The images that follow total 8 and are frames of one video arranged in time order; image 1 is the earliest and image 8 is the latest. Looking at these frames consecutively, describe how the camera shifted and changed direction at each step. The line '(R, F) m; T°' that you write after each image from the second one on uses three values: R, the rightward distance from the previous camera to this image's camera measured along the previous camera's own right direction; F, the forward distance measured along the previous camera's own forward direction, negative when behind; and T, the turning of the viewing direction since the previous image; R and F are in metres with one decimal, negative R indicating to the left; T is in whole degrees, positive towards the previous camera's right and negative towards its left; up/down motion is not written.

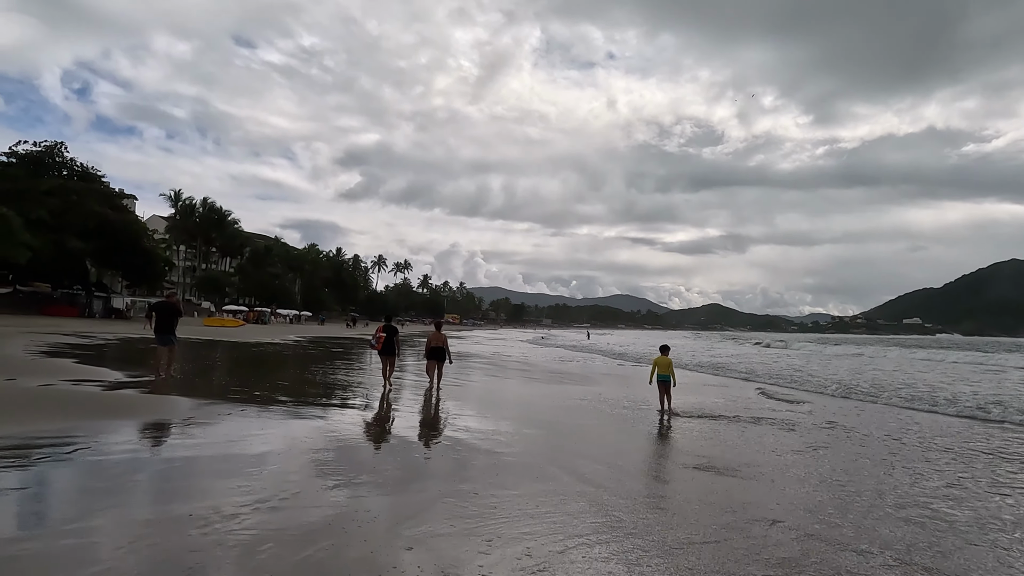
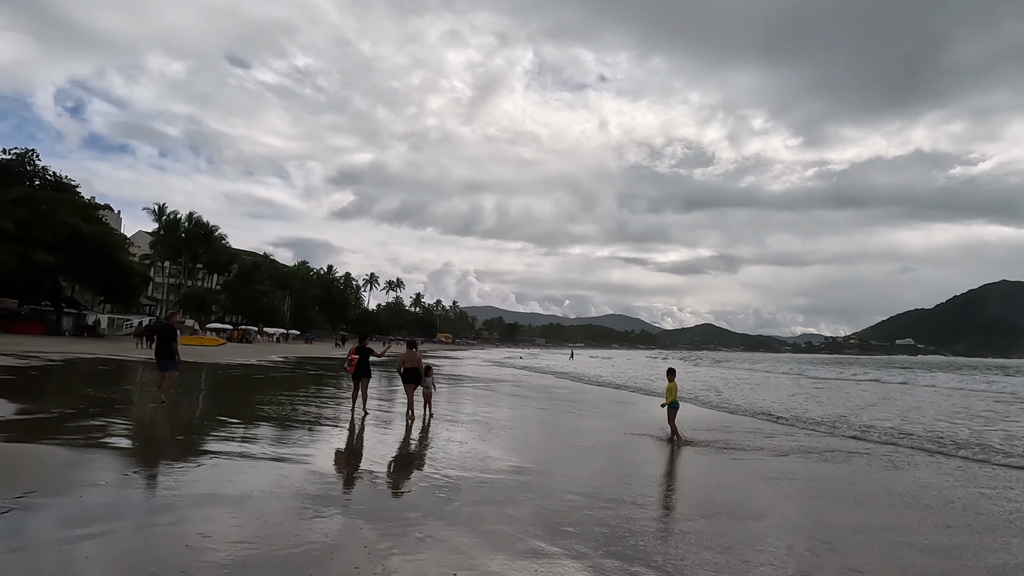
(-0.1, +0.6) m; +1°
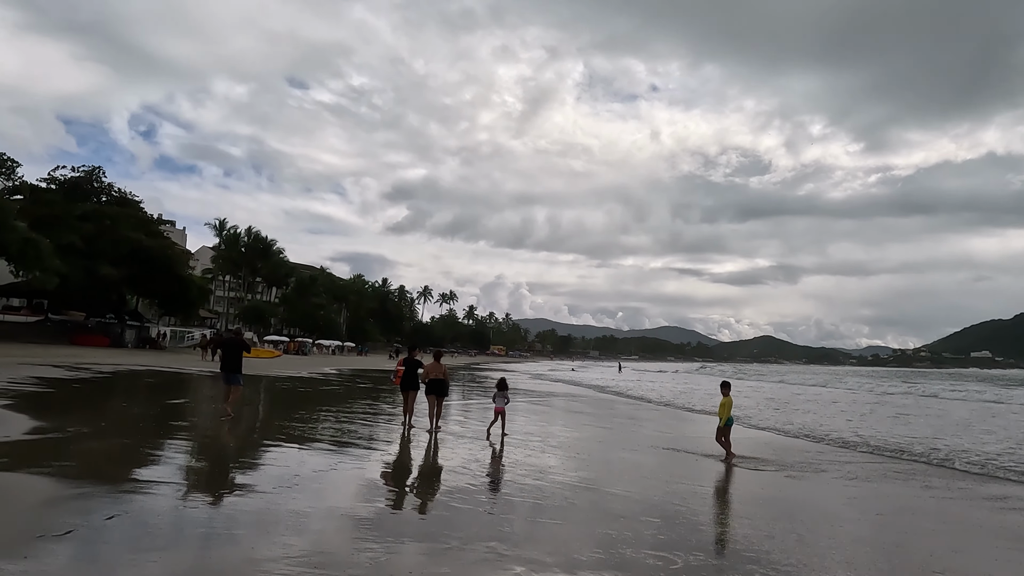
(-0.1, +0.4) m; -5°
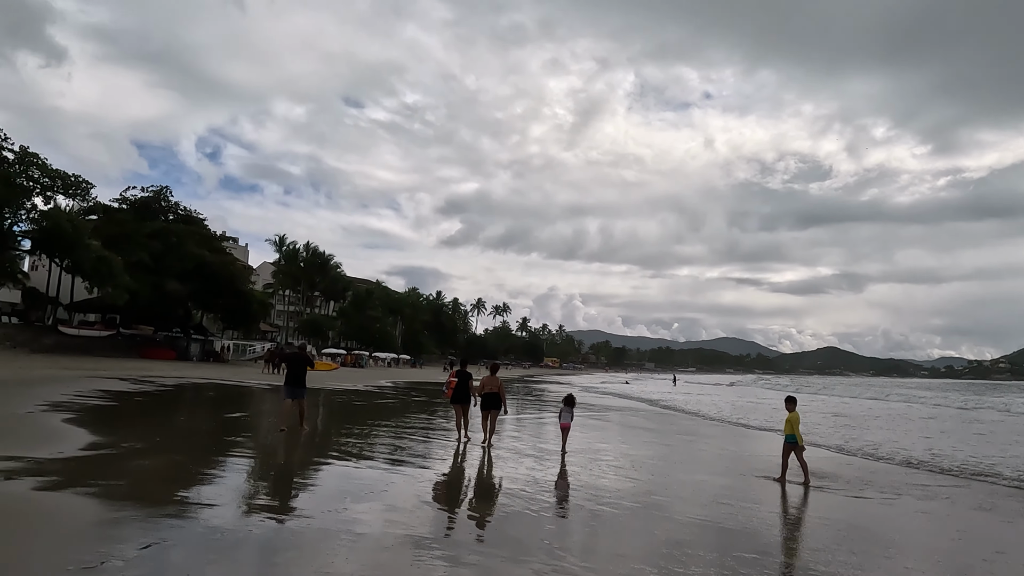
(0.0, +0.2) m; -5°
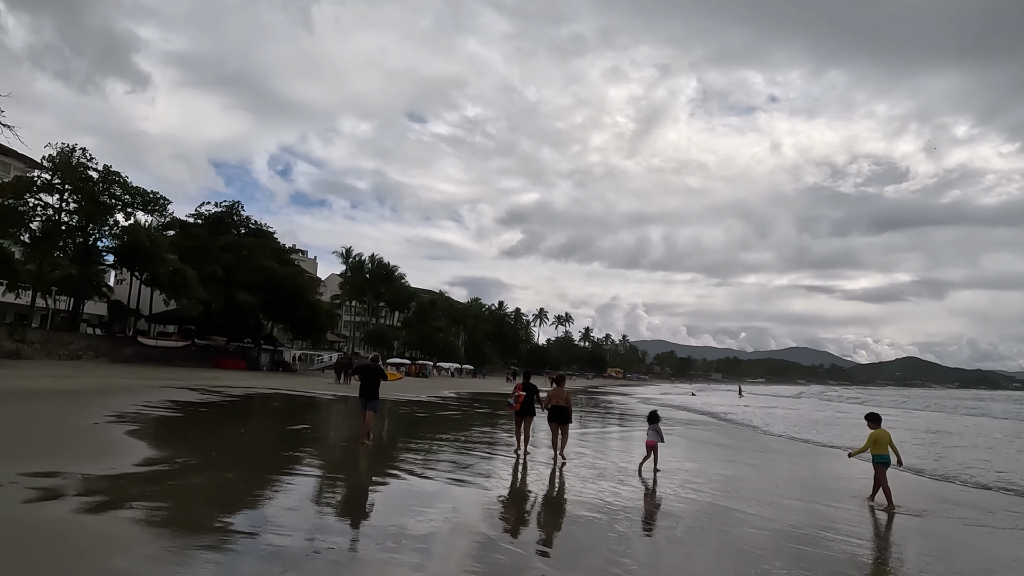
(0.0, +0.2) m; -6°
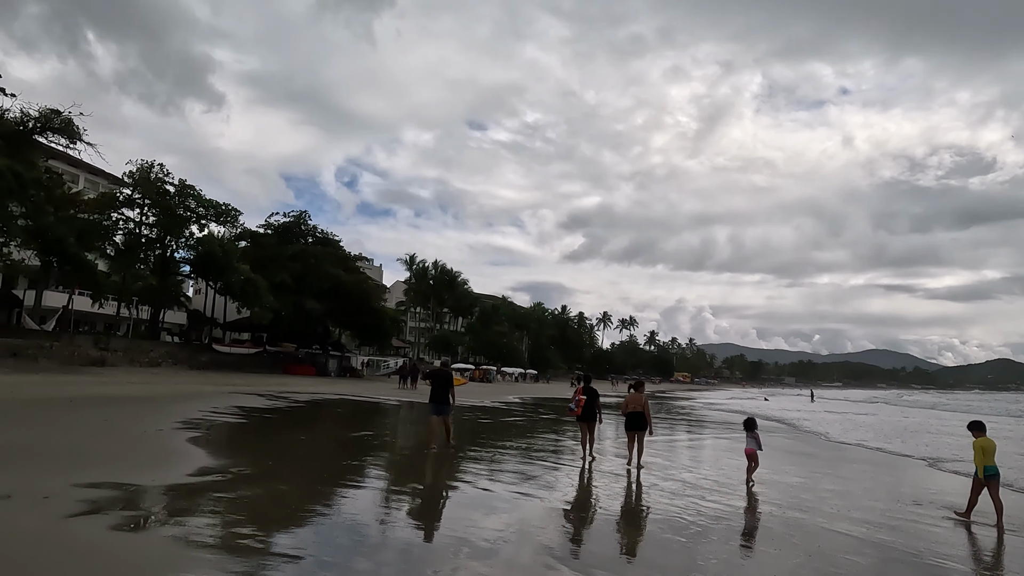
(0.0, +0.2) m; -6°
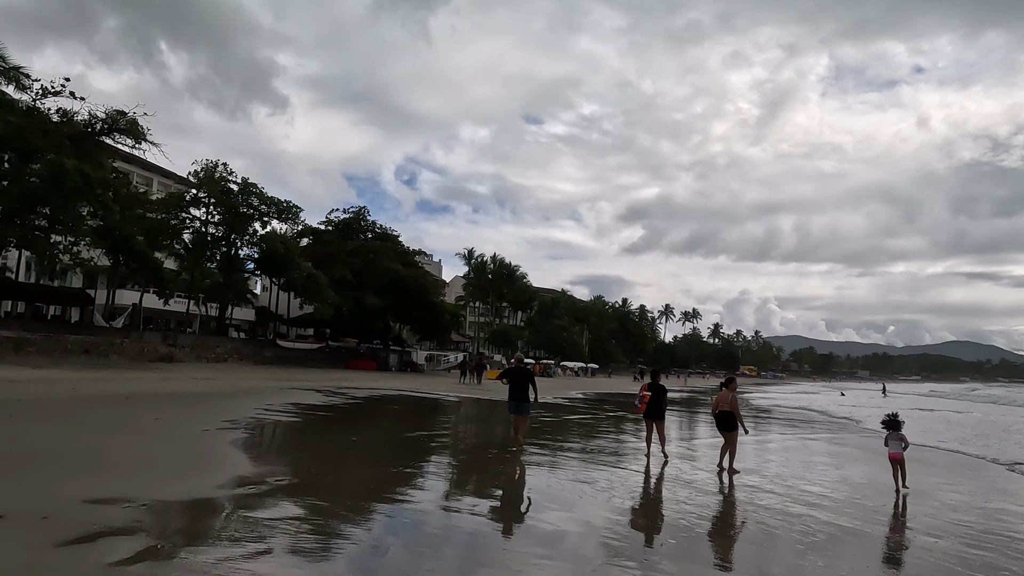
(0.0, +0.3) m; -5°
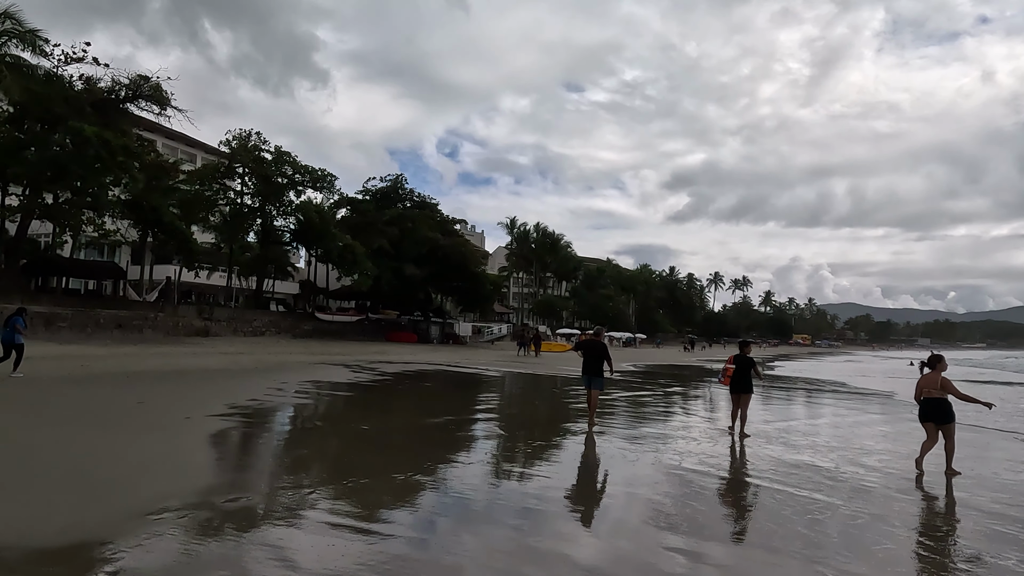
(0.0, +0.4) m; -4°
